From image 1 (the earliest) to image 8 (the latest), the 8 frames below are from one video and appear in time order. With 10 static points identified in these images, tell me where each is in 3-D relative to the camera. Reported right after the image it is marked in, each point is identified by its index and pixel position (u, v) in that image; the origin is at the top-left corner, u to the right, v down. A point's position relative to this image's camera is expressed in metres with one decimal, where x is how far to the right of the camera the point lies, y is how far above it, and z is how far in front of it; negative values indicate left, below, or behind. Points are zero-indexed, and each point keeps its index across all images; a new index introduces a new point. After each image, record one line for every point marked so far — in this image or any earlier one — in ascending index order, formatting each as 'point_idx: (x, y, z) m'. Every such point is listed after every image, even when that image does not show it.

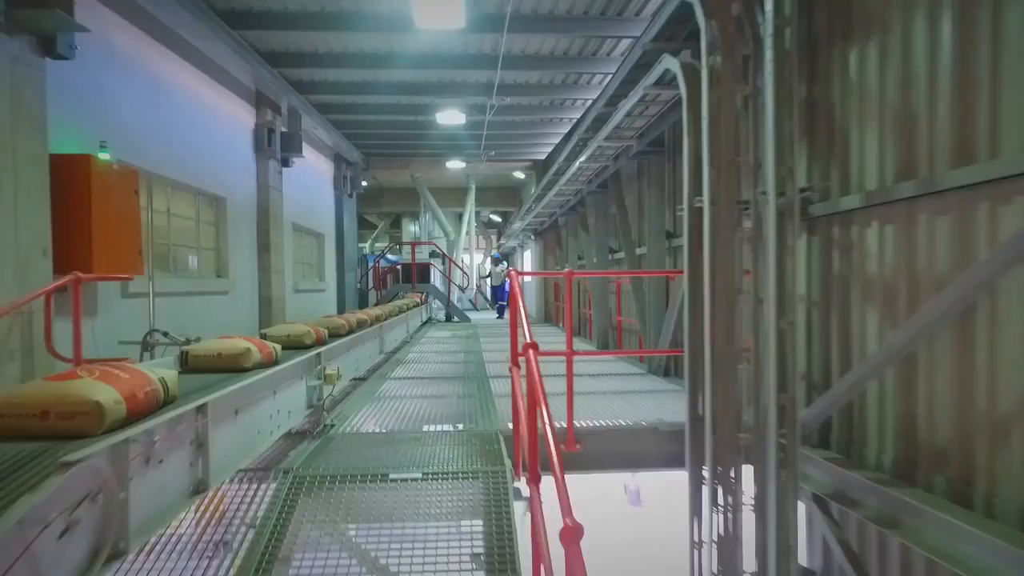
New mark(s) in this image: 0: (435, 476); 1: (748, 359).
0: (-0.4, -0.9, +3.0) m
1: (+1.2, -0.4, +3.3) m
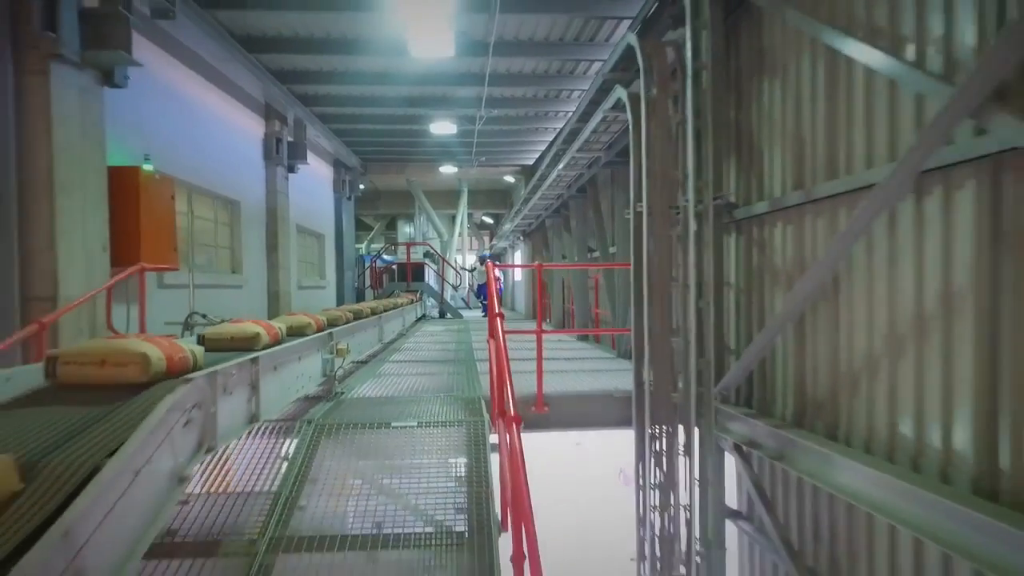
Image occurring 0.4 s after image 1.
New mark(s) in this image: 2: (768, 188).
0: (-0.5, -0.8, +3.8) m
1: (+1.1, -0.3, +4.0) m
2: (+1.4, +0.6, +3.9) m
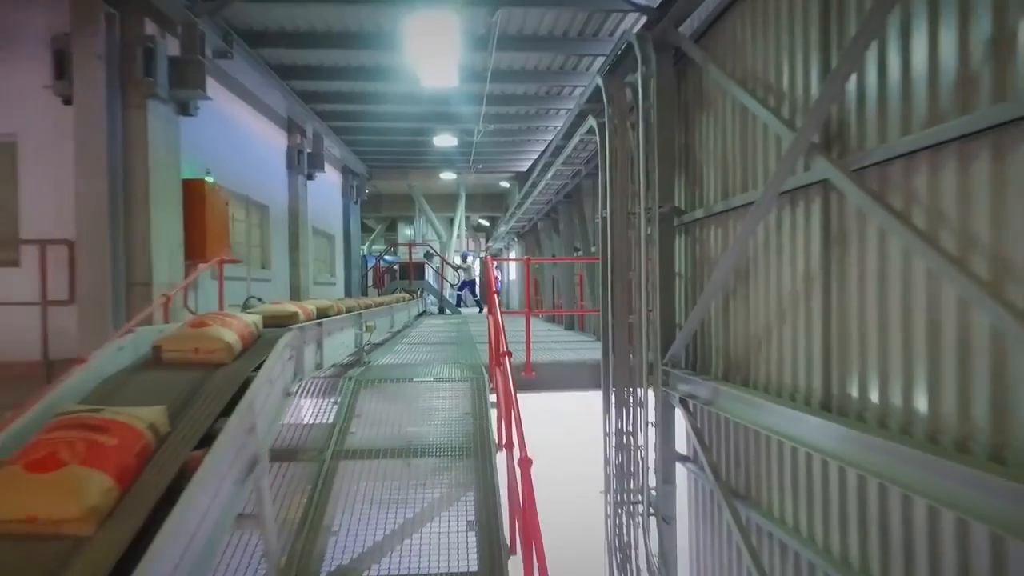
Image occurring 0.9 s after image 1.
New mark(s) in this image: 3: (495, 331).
0: (-0.5, -0.7, +4.9) m
1: (+1.1, -0.2, +5.2) m
2: (+1.4, +0.7, +5.0) m
3: (-0.1, -0.3, +4.7) m
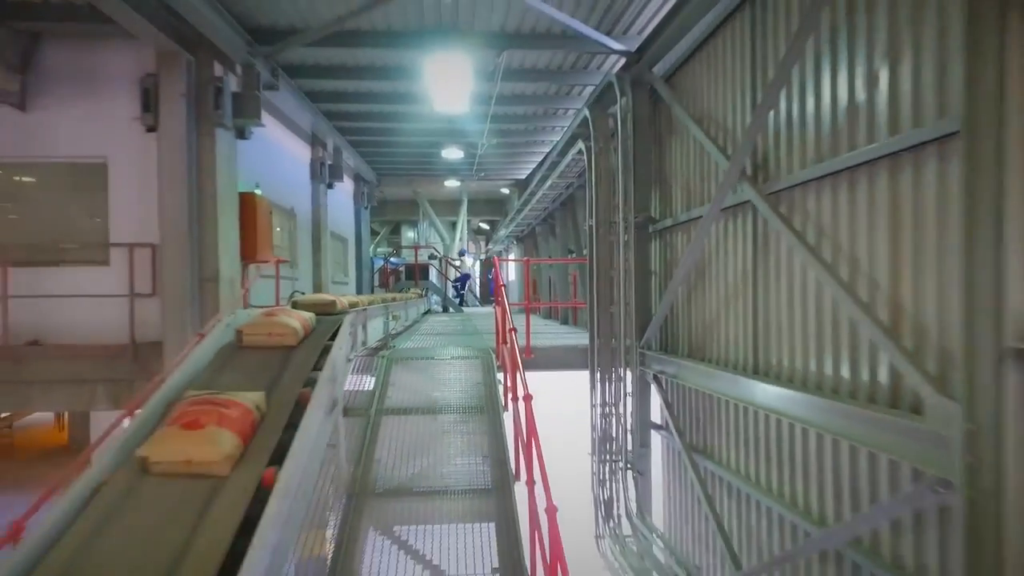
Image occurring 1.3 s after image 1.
0: (-0.5, -0.7, +6.0) m
1: (+1.1, -0.2, +6.3) m
2: (+1.4, +0.8, +6.1) m
3: (-0.1, -0.3, +5.8) m
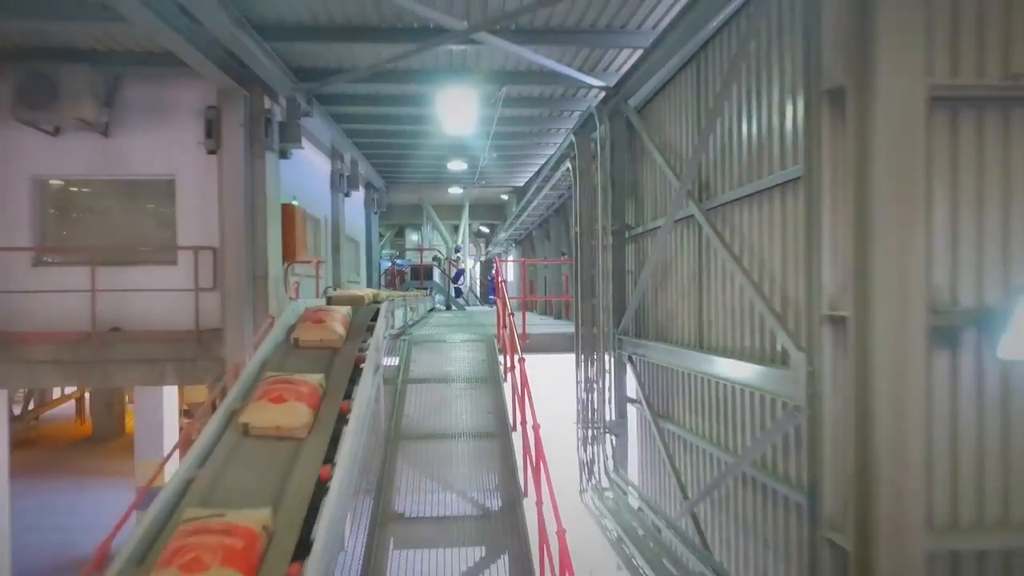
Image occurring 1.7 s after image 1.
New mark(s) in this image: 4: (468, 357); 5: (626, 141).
0: (-0.5, -0.6, +7.2) m
1: (+1.1, -0.1, +7.5) m
2: (+1.4, +0.8, +7.3) m
3: (-0.1, -0.2, +7.1) m
4: (-0.5, -0.8, +6.8) m
5: (+1.3, +1.7, +7.3) m
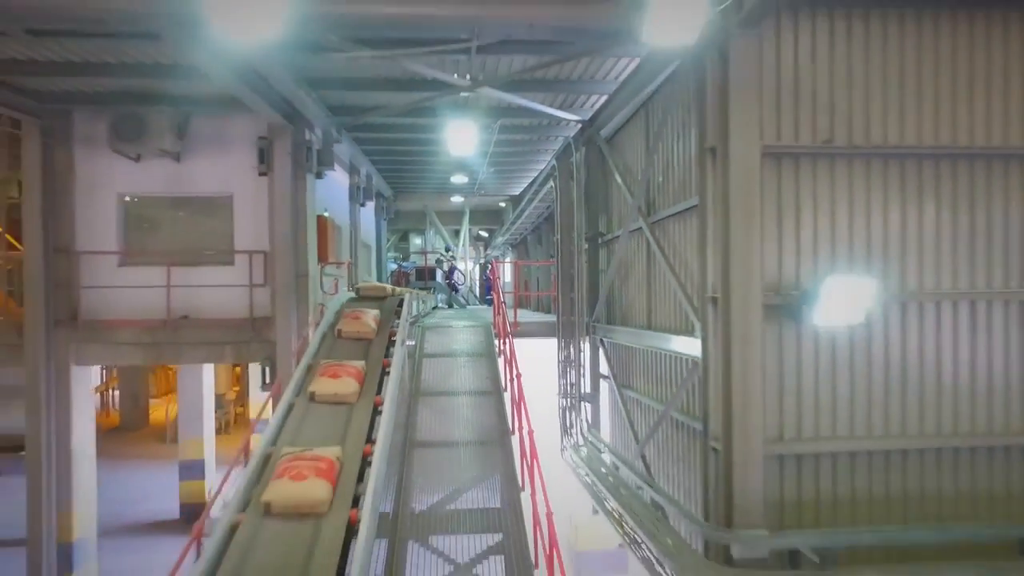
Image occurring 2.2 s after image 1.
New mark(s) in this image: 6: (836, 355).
0: (-0.6, -0.6, +8.9) m
1: (+1.0, -0.1, +9.2) m
2: (+1.3, +0.9, +9.0) m
3: (-0.2, -0.2, +8.8) m
4: (-0.6, -0.7, +8.5) m
5: (+1.2, +1.7, +9.0) m
6: (+2.6, -0.5, +5.0) m
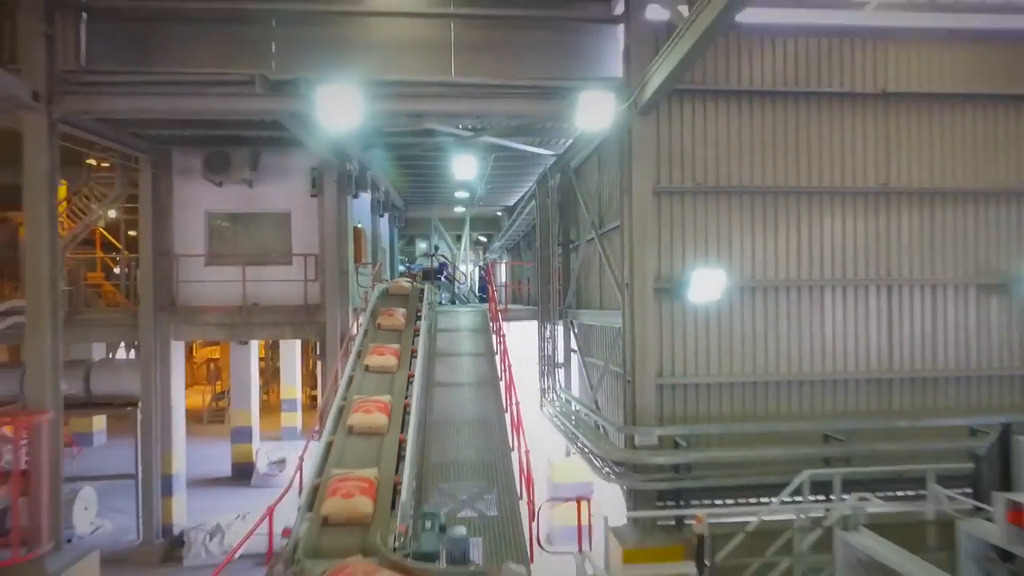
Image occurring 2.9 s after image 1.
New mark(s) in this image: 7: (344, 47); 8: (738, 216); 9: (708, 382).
0: (-0.8, -0.5, +11.8) m
1: (+0.8, 0.0, +12.0) m
2: (+1.1, +1.0, +11.9) m
3: (-0.3, -0.1, +11.6) m
4: (-0.7, -0.6, +11.4) m
5: (+1.0, +1.9, +11.9) m
6: (+2.4, -0.4, +7.9) m
7: (-2.0, +2.9, +7.8) m
8: (+2.8, +0.9, +7.9) m
9: (+2.4, -1.2, +7.8) m
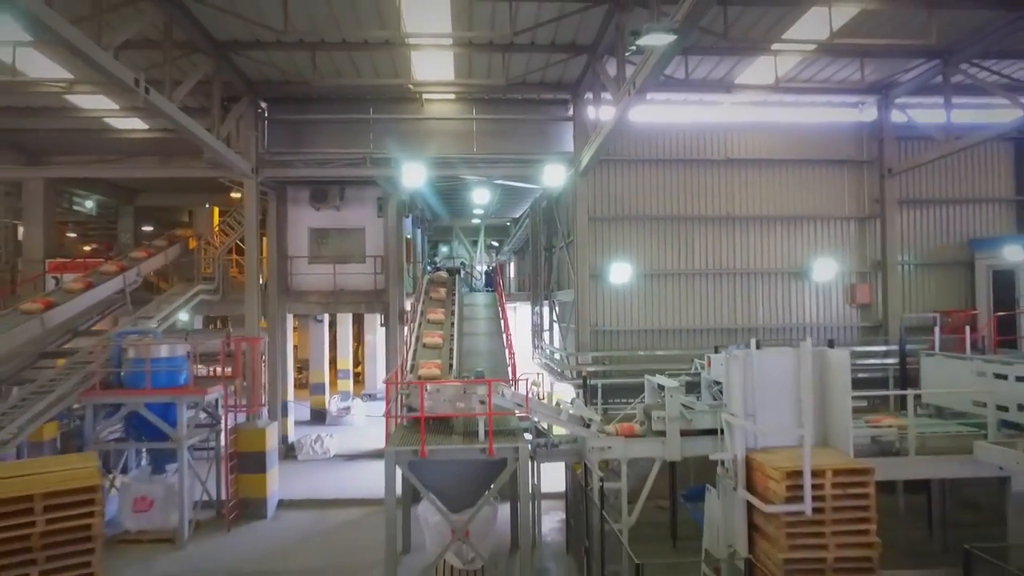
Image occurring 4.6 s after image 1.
0: (-0.8, -0.2, +17.4) m
1: (+0.9, +0.3, +17.7) m
2: (+1.2, +1.2, +17.5) m
3: (-0.3, +0.2, +17.3) m
4: (-0.7, -0.3, +17.0) m
5: (+1.1, +2.1, +17.5) m
6: (+2.3, -0.1, +13.5) m
7: (-2.1, +3.2, +13.5) m
8: (+2.7, +1.2, +13.5) m
9: (+2.3, -0.9, +13.4) m
